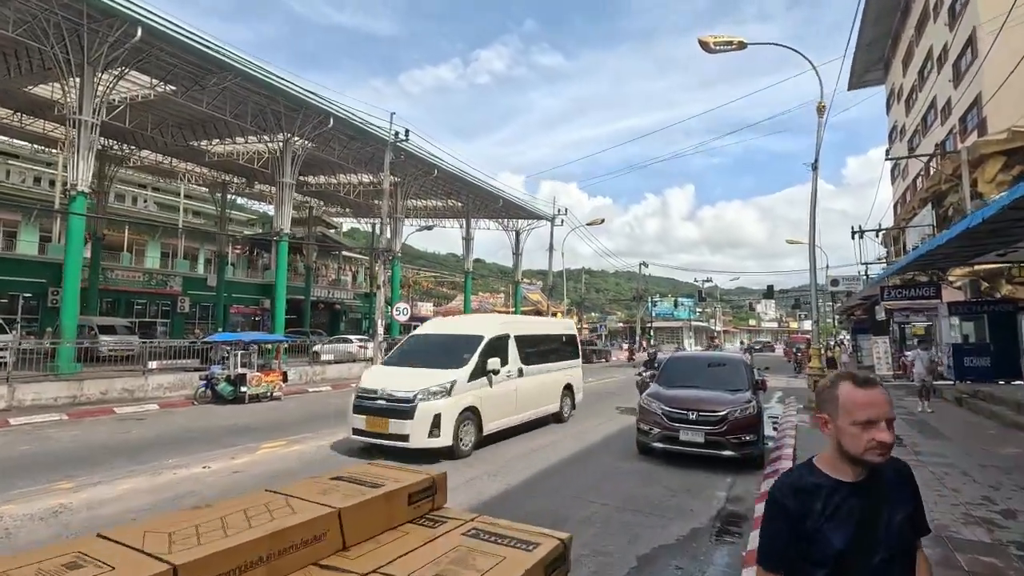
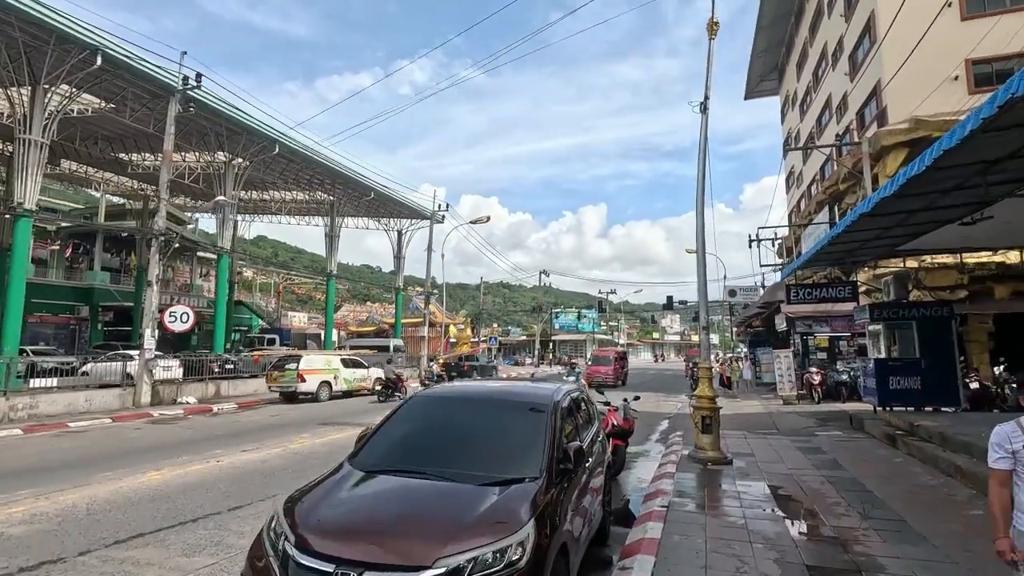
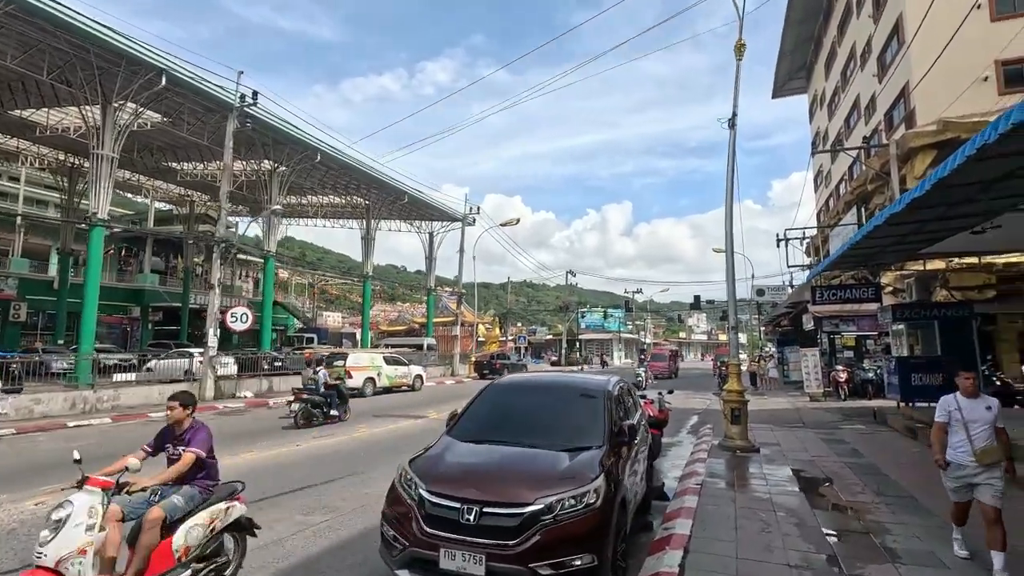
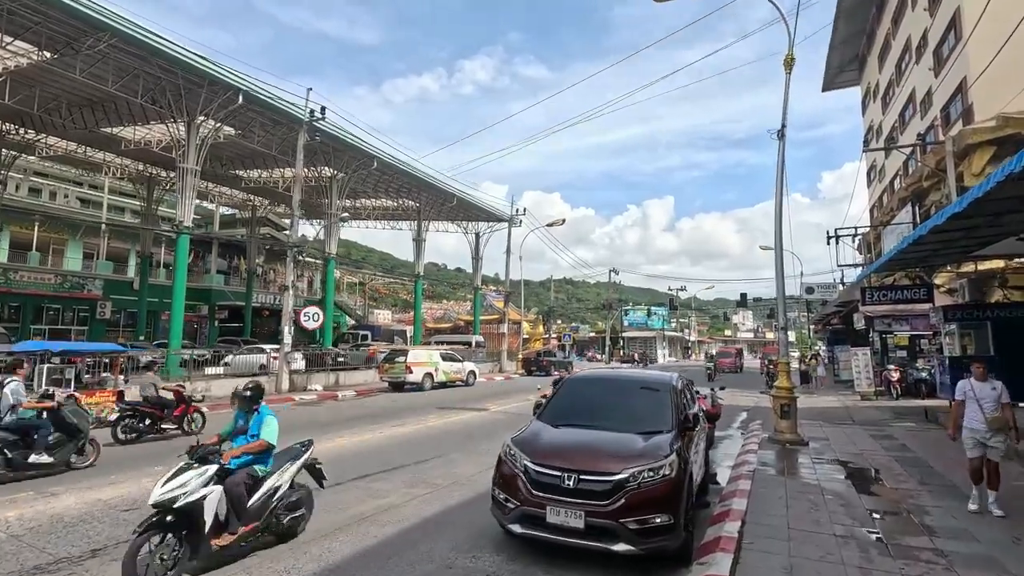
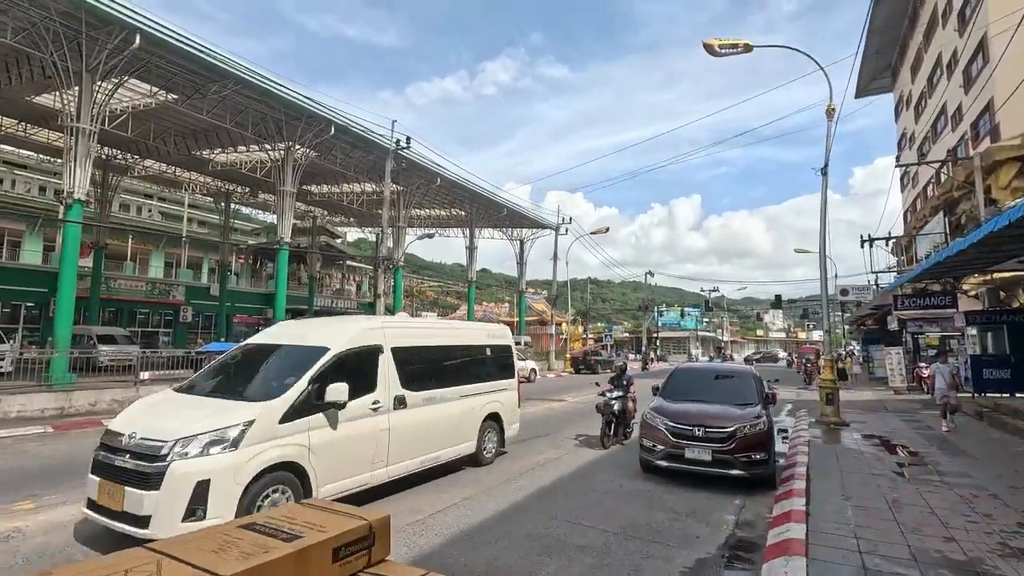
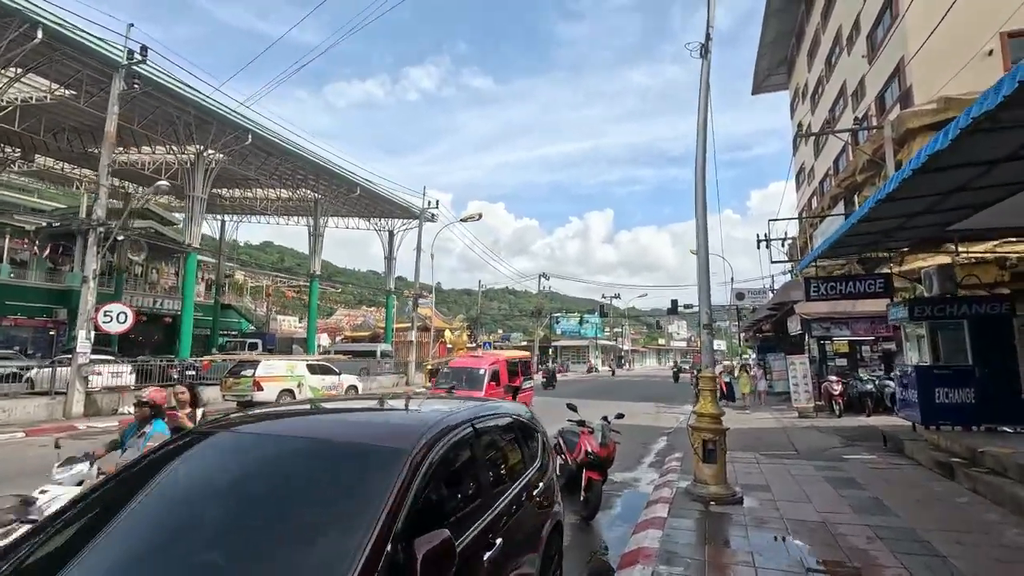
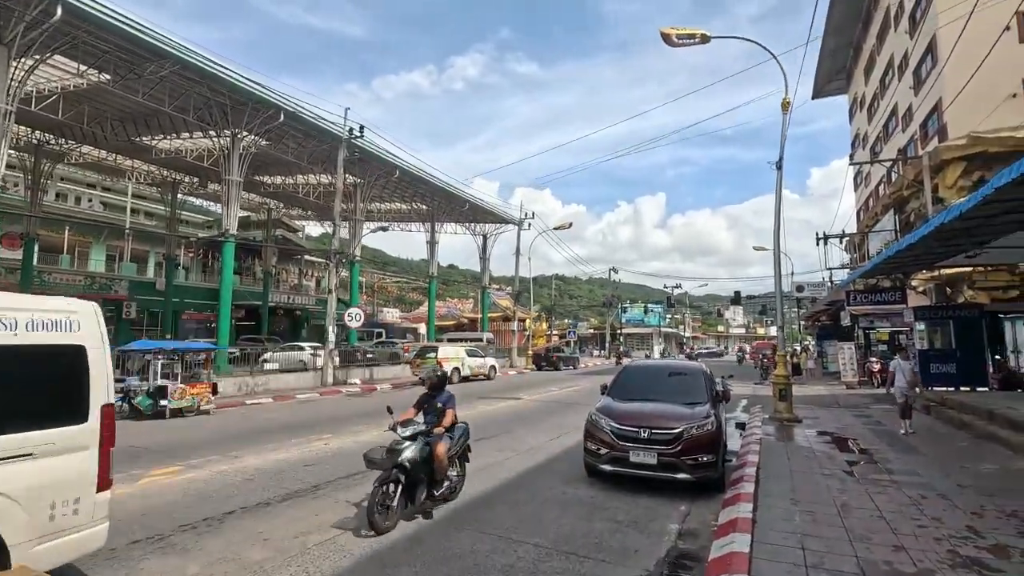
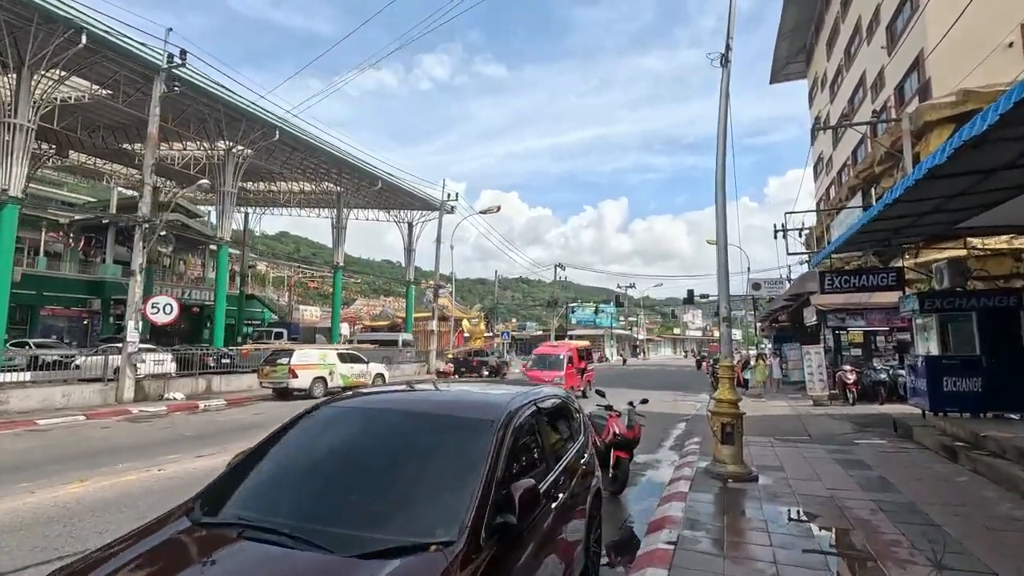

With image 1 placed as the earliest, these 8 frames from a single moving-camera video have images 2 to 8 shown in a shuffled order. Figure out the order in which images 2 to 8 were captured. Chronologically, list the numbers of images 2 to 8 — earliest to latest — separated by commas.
5, 7, 4, 3, 2, 8, 6
